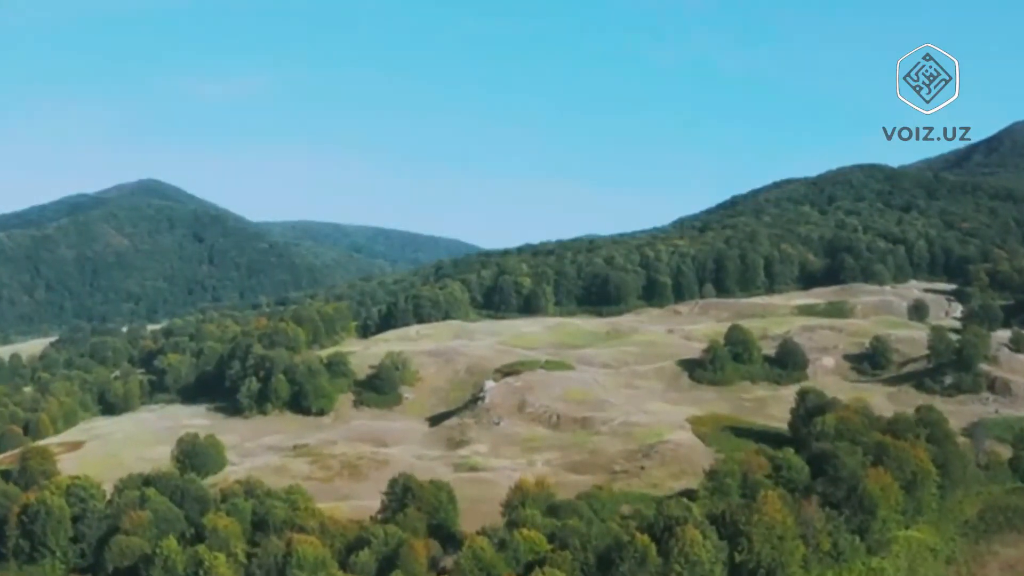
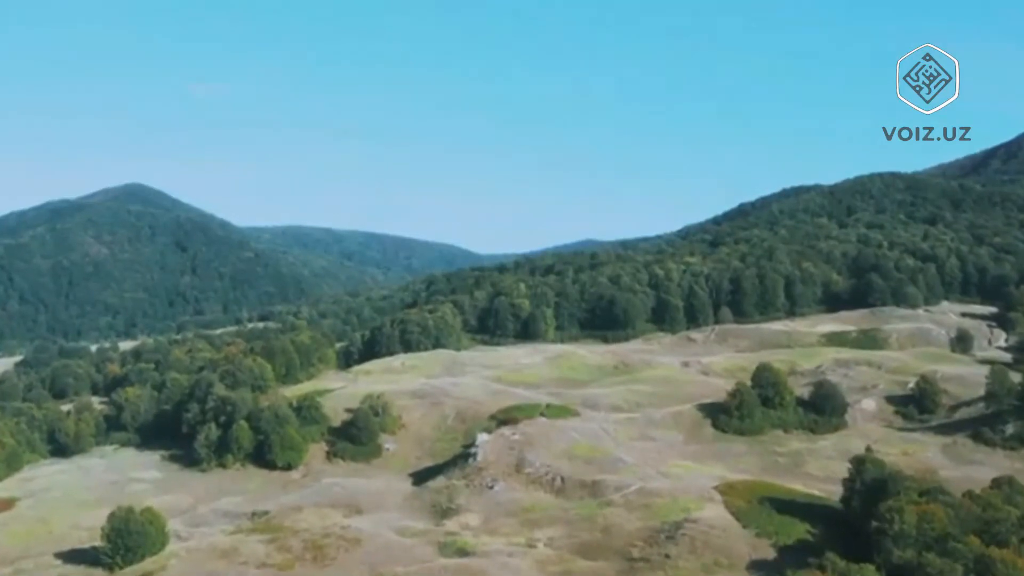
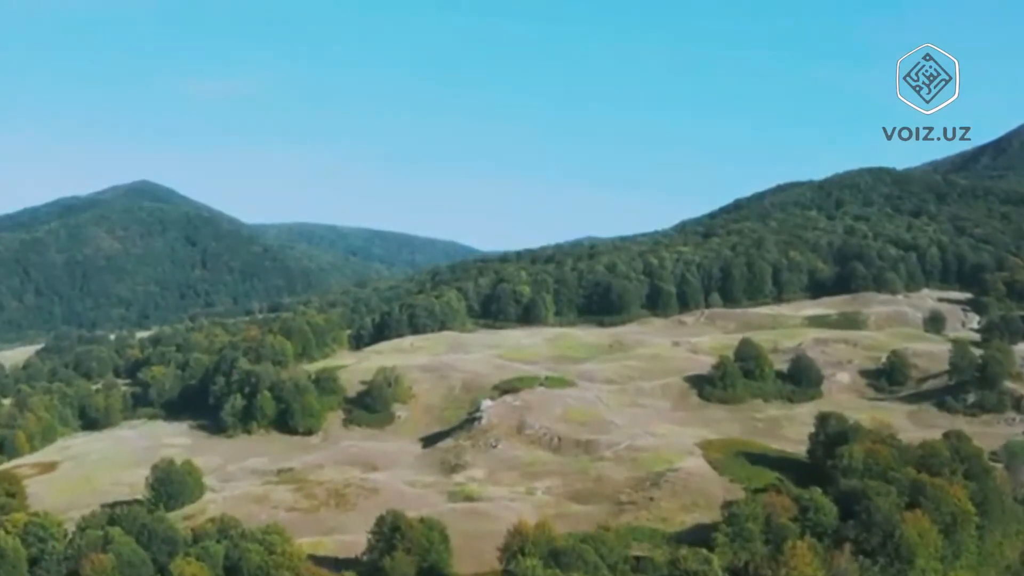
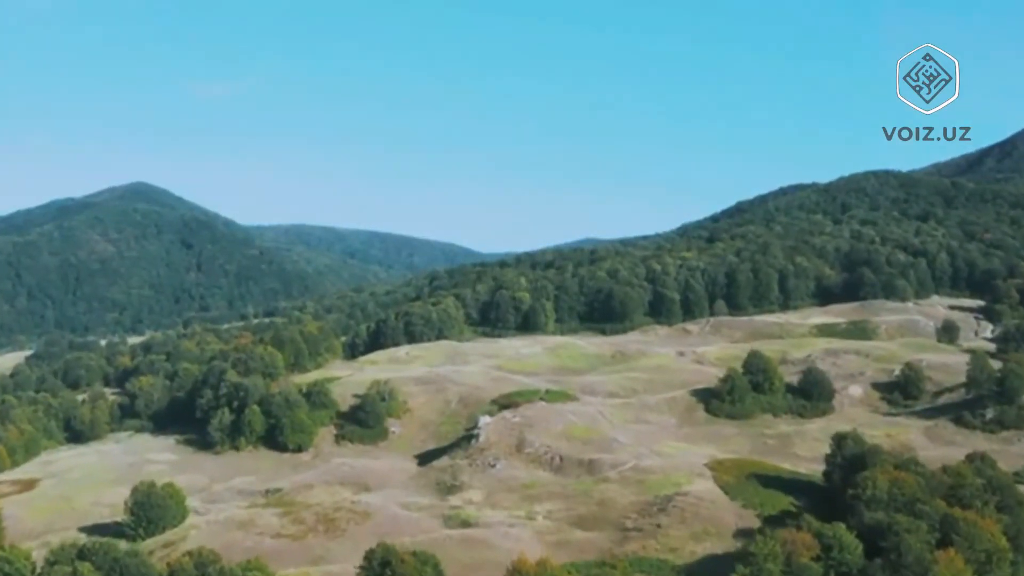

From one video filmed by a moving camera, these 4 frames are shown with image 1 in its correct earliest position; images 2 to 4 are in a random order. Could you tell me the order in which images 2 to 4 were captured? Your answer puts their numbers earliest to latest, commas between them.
3, 4, 2
